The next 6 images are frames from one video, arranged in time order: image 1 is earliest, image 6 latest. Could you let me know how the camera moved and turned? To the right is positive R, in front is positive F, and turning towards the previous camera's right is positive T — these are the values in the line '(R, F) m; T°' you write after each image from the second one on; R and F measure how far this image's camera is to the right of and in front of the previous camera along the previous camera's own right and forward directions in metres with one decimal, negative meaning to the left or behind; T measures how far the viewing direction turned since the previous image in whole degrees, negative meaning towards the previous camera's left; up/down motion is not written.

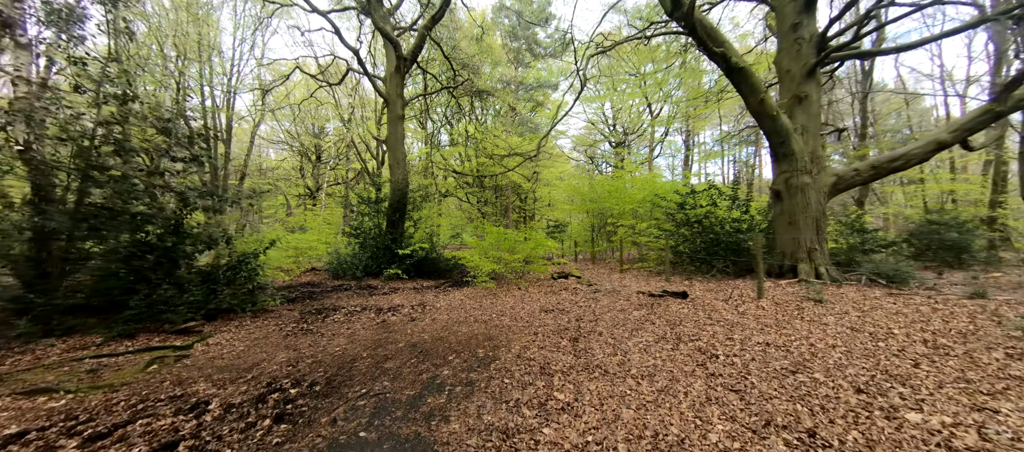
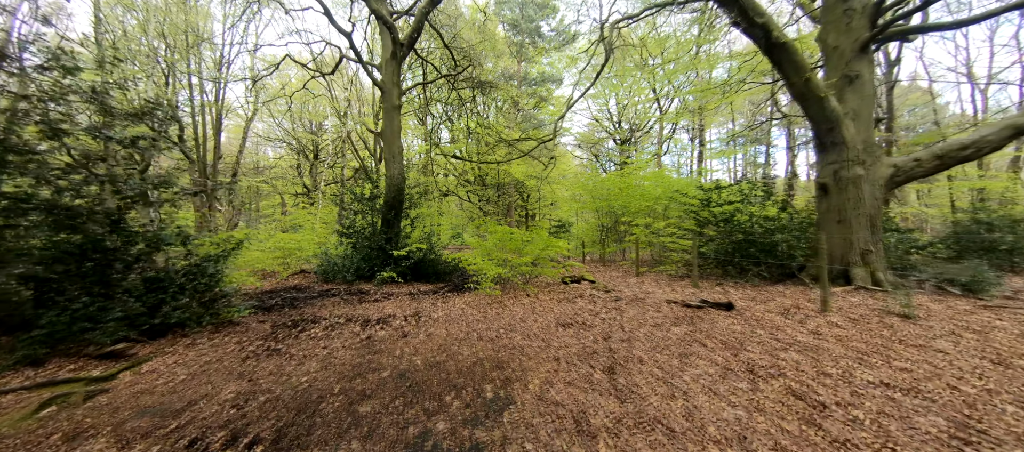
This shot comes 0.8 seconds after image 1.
(-0.1, +0.9) m; 0°
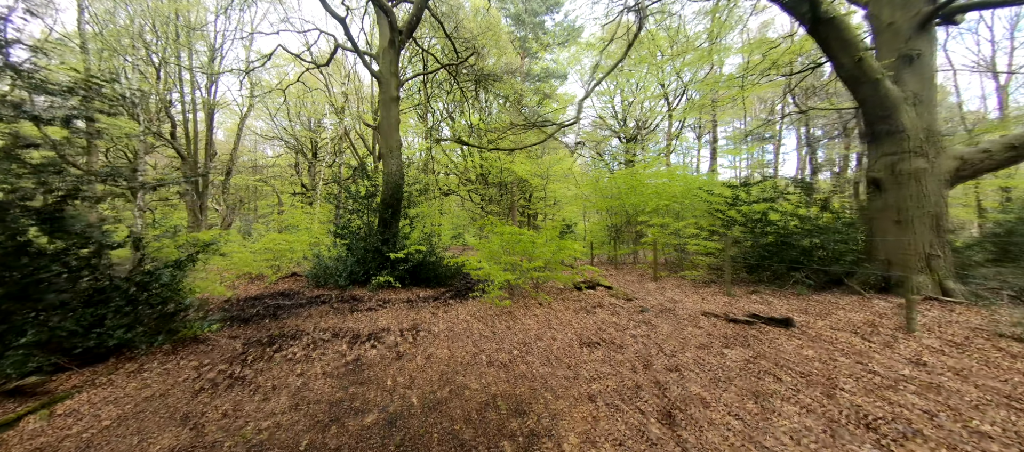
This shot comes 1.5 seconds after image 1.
(-0.2, +0.7) m; 0°
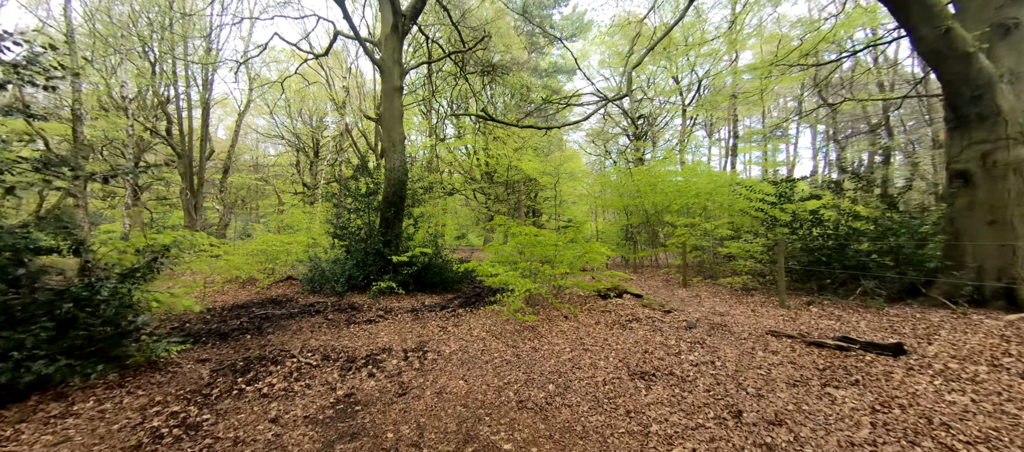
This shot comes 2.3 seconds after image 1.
(-0.3, +0.8) m; 0°
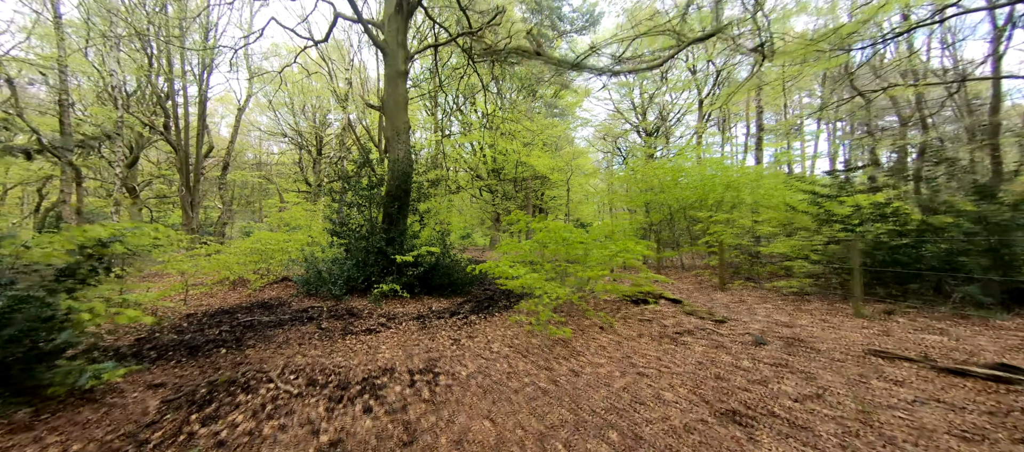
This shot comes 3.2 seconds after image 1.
(-0.3, +0.8) m; -1°
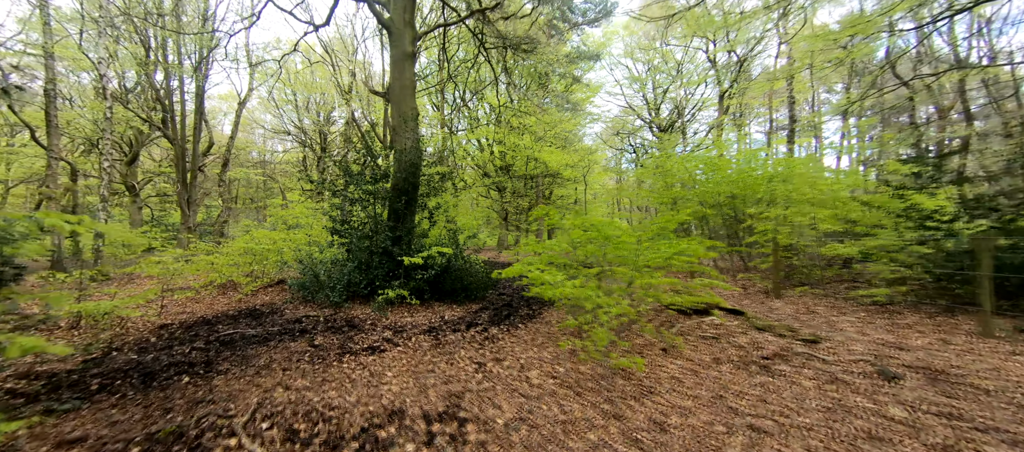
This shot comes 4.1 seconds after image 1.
(-0.3, +0.8) m; -1°
